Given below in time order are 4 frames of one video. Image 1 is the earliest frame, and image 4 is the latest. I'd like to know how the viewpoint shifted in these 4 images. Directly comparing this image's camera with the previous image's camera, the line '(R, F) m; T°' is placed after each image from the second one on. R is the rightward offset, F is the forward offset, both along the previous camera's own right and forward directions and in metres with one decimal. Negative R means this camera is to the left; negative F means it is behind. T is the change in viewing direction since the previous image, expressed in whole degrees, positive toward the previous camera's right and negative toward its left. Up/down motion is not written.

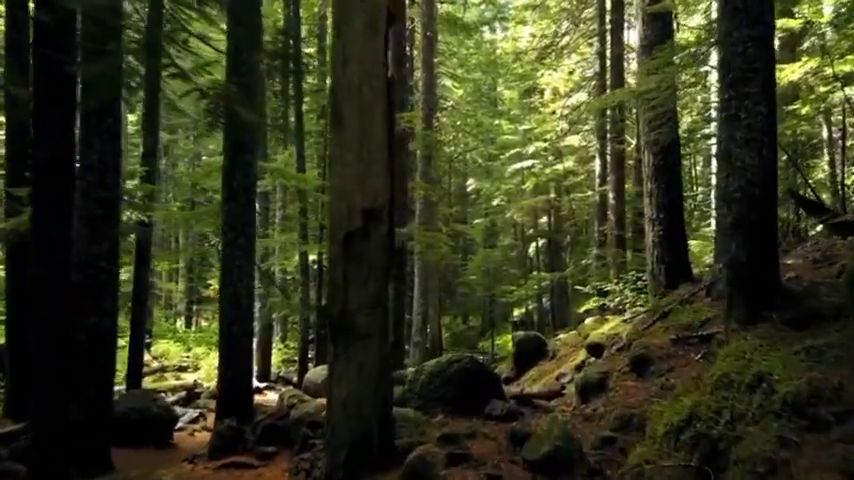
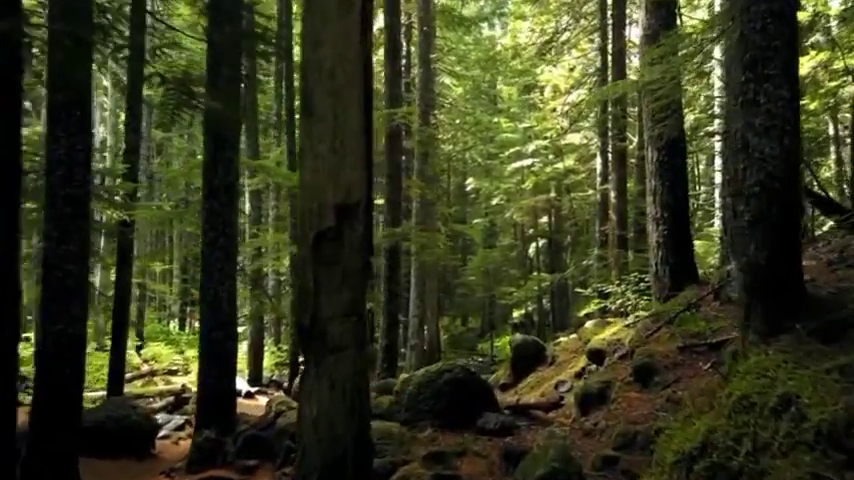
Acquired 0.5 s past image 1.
(+0.1, +0.5) m; 0°
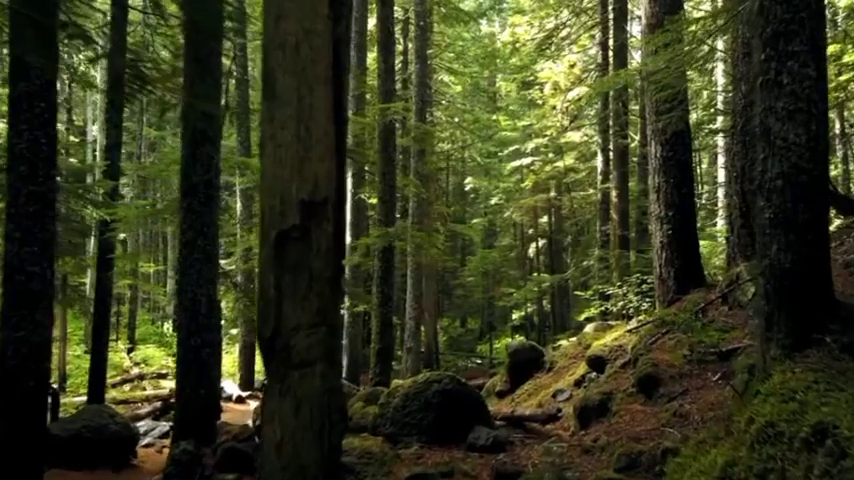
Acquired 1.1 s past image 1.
(+0.1, +0.5) m; 0°
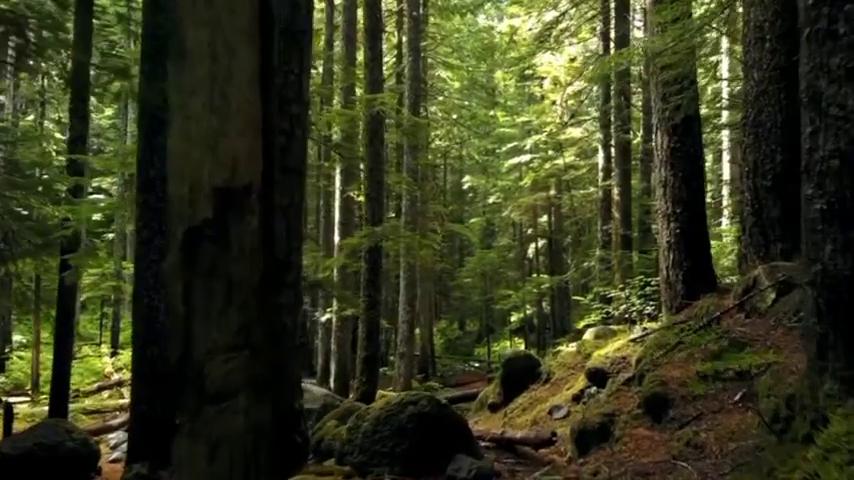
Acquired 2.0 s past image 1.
(+0.2, +0.9) m; 0°
